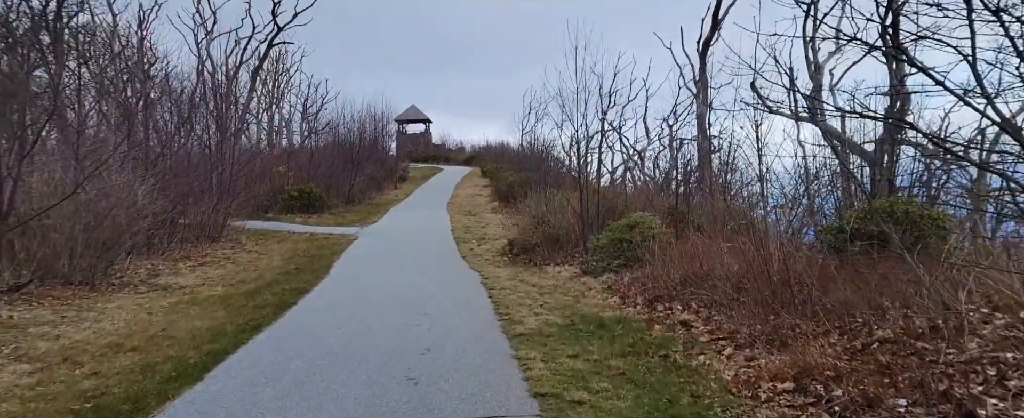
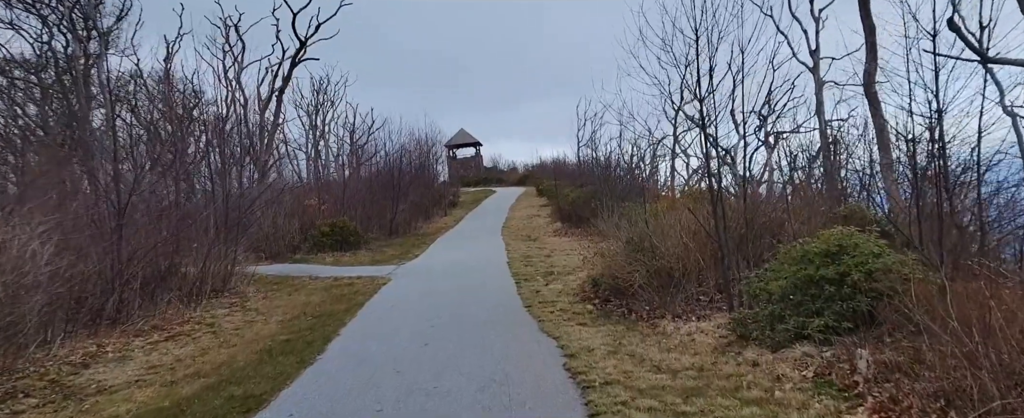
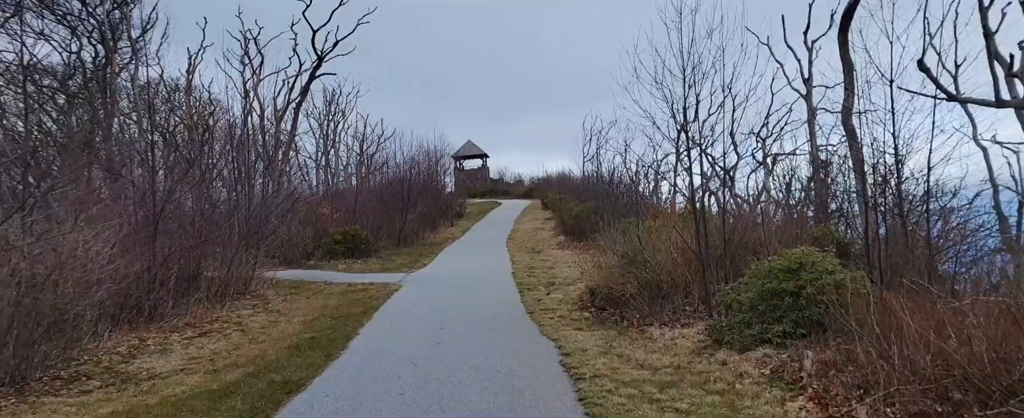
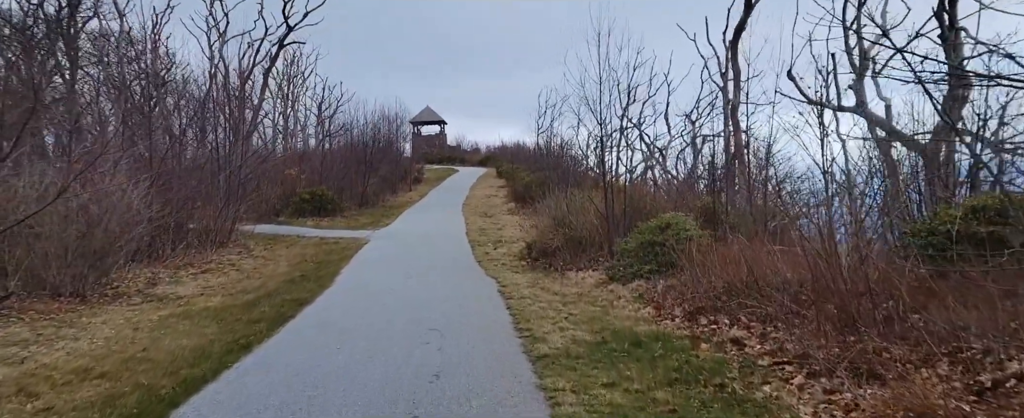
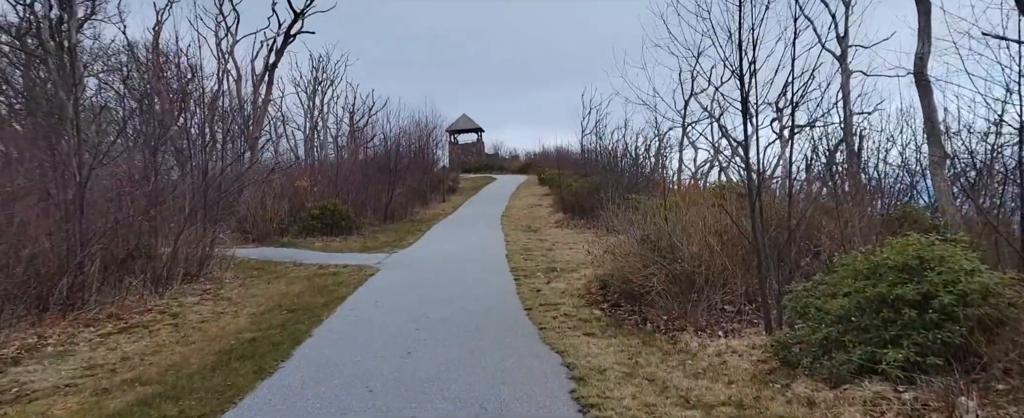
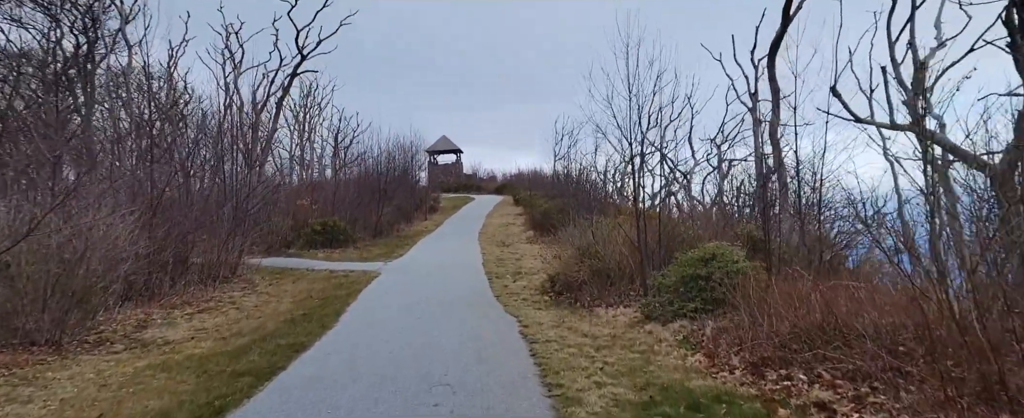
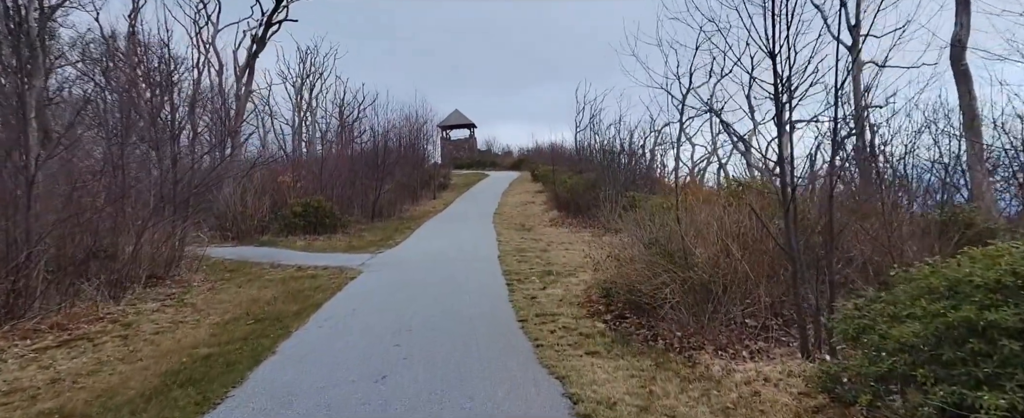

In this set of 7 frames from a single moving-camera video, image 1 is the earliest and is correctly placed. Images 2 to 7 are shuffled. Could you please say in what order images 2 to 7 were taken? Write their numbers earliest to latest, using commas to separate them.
4, 6, 3, 2, 5, 7
